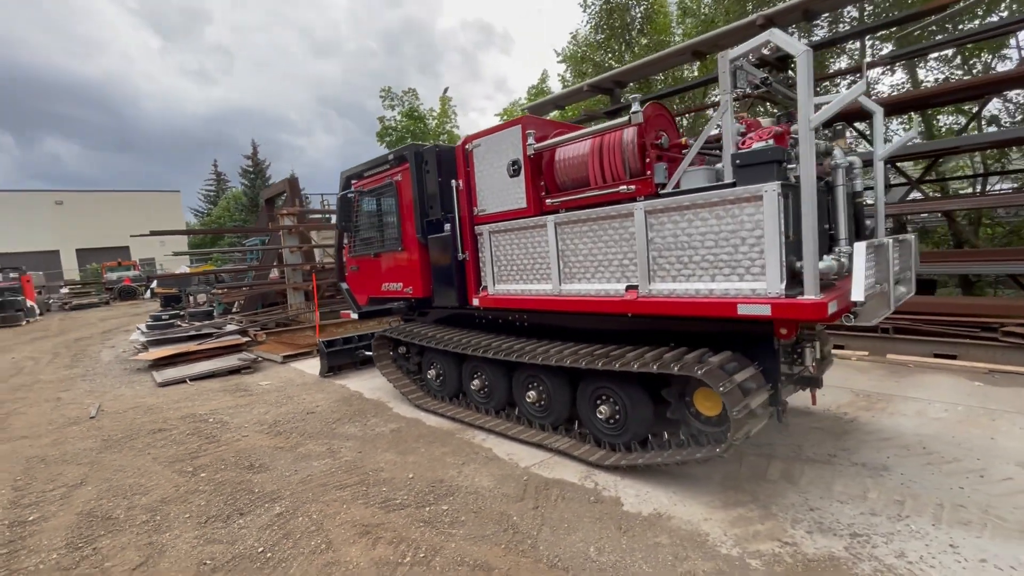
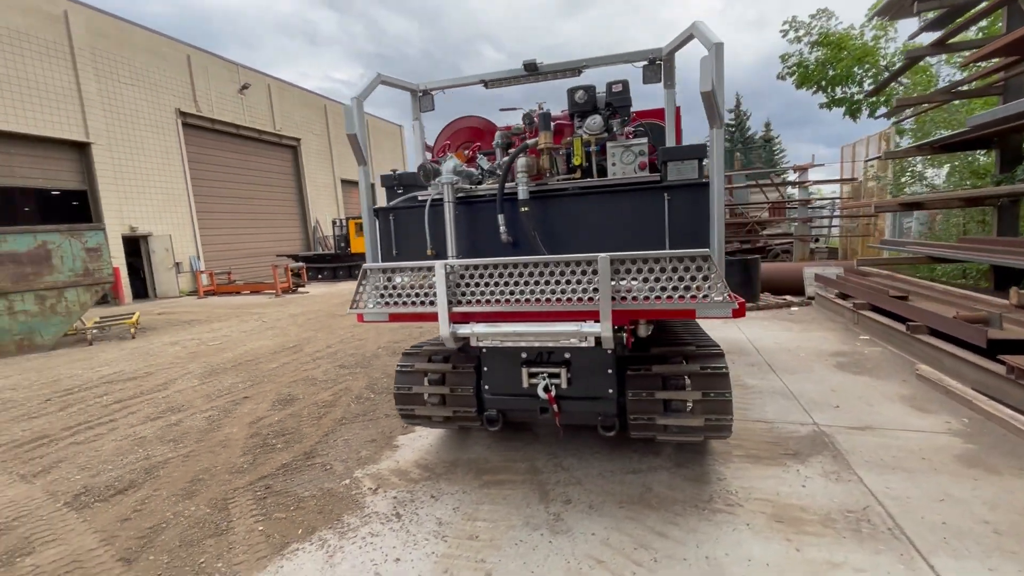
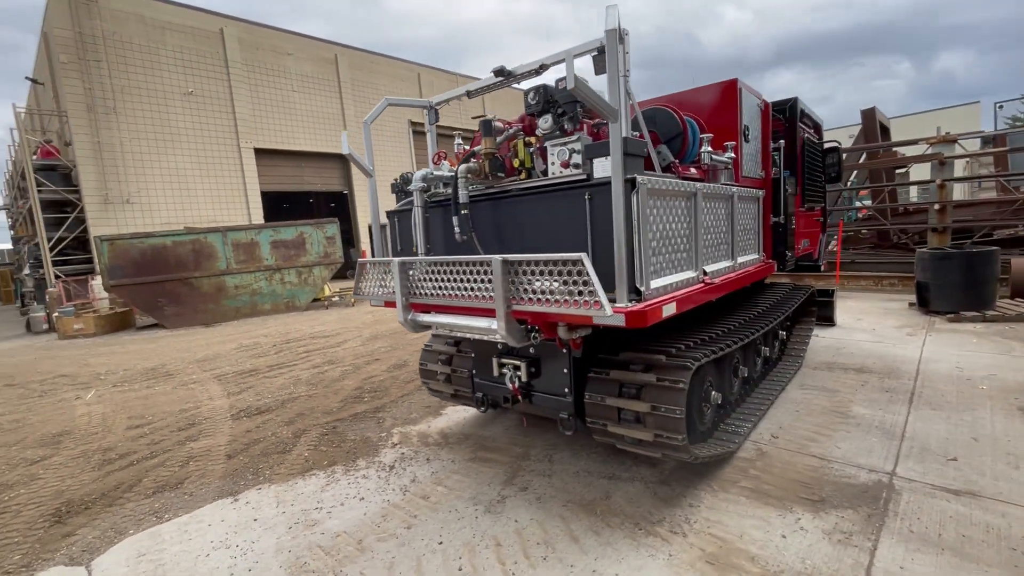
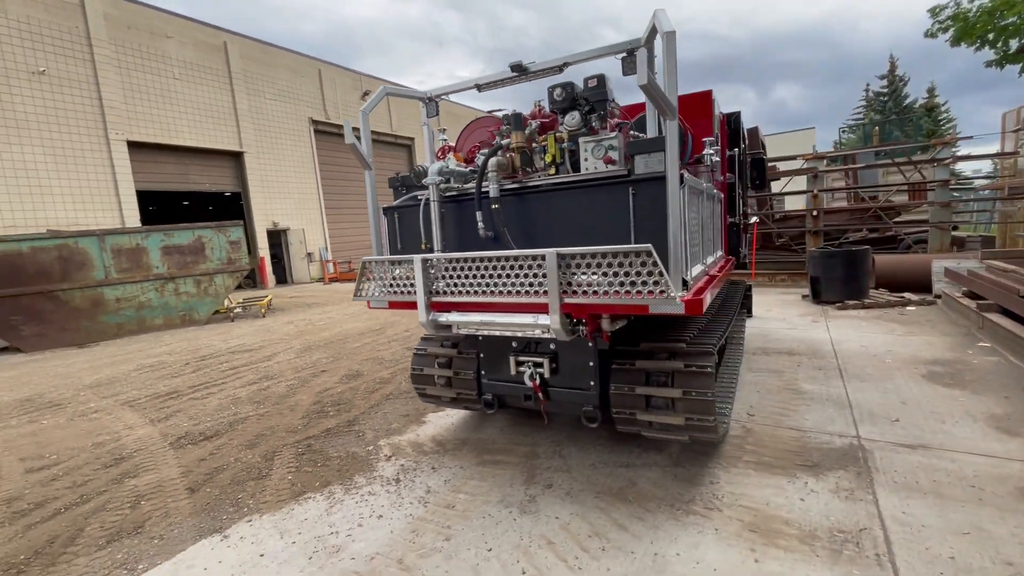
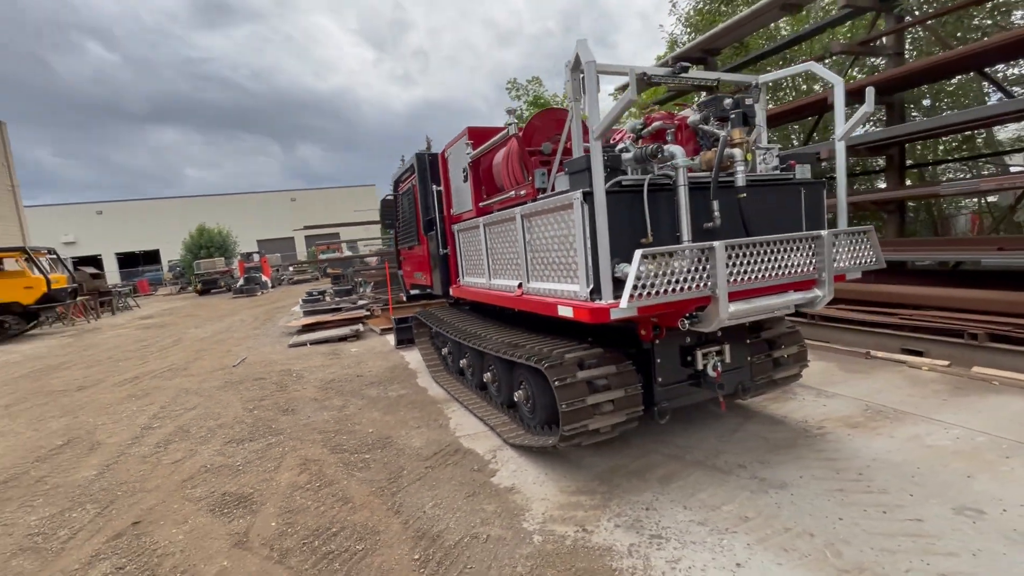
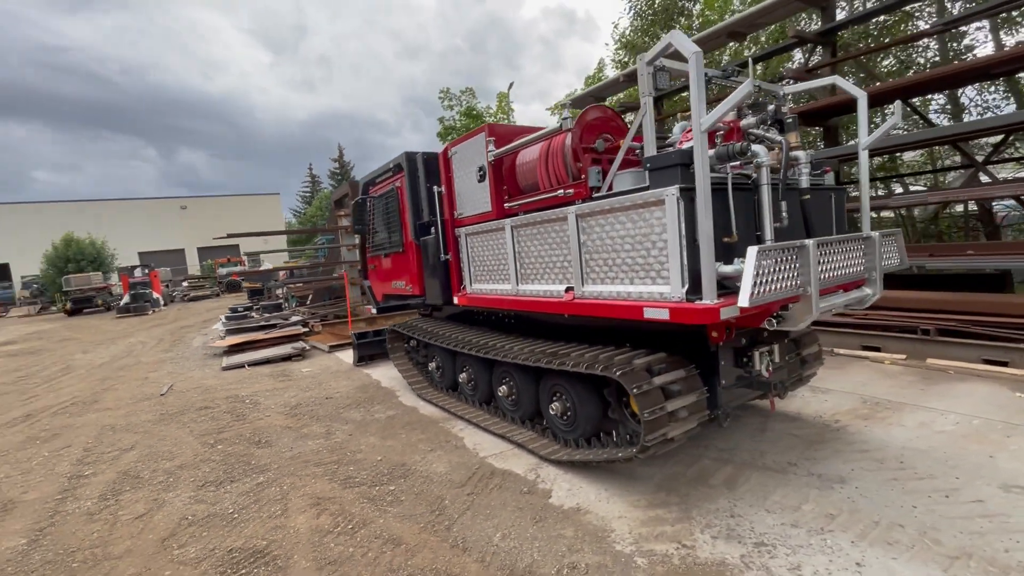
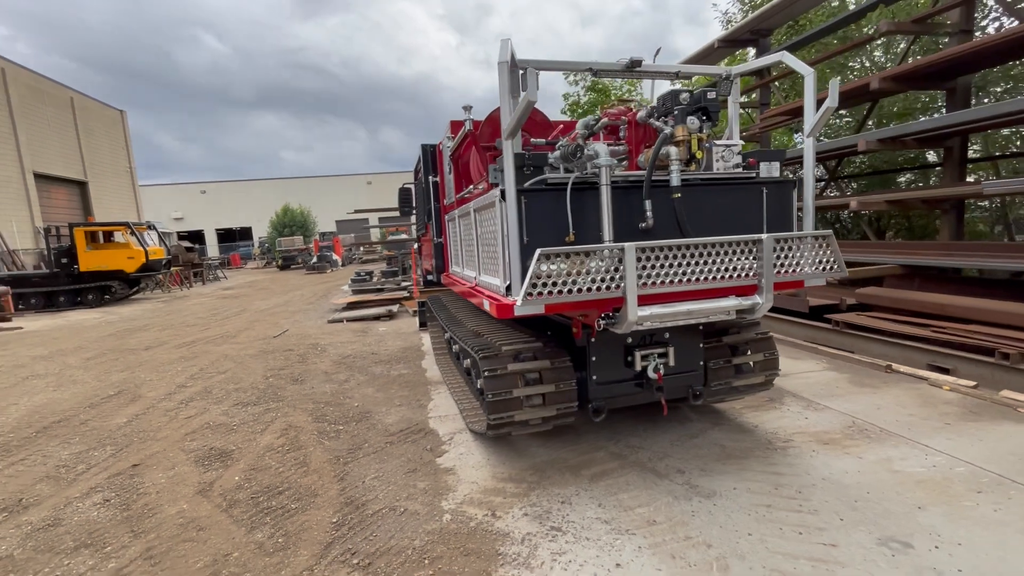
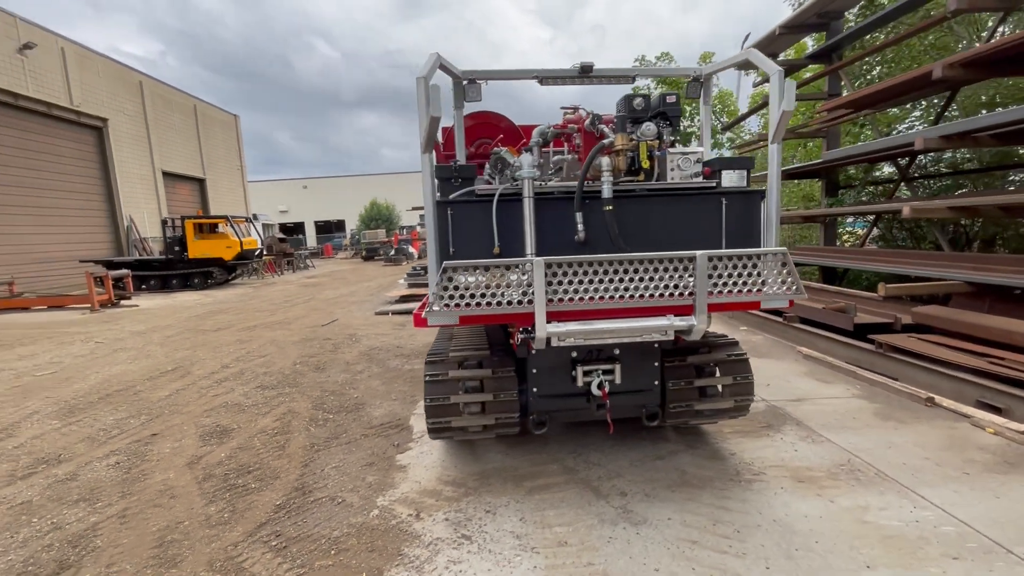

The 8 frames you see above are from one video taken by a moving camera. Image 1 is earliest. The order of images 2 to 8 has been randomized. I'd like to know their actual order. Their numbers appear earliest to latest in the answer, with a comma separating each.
6, 5, 7, 8, 2, 4, 3
